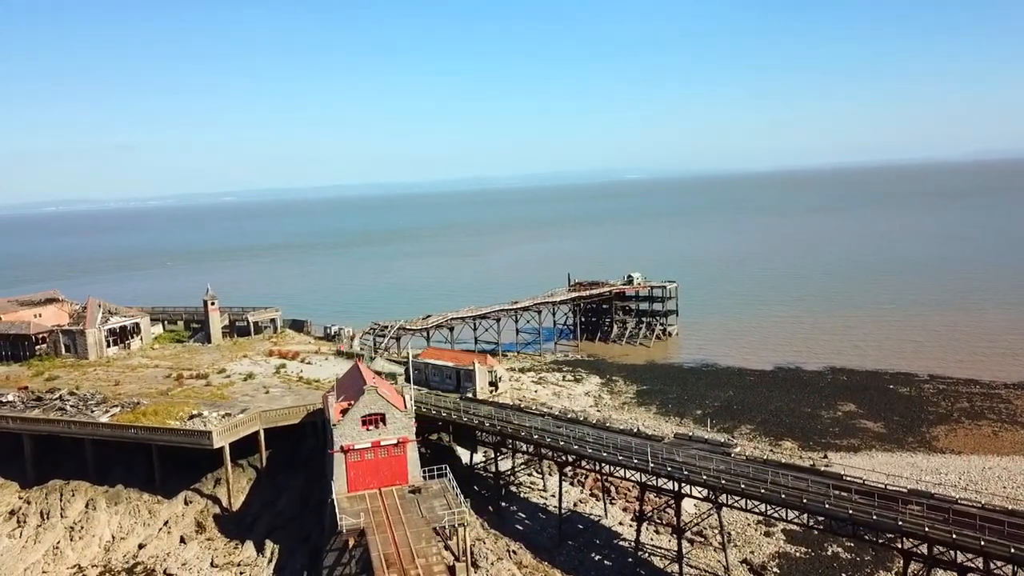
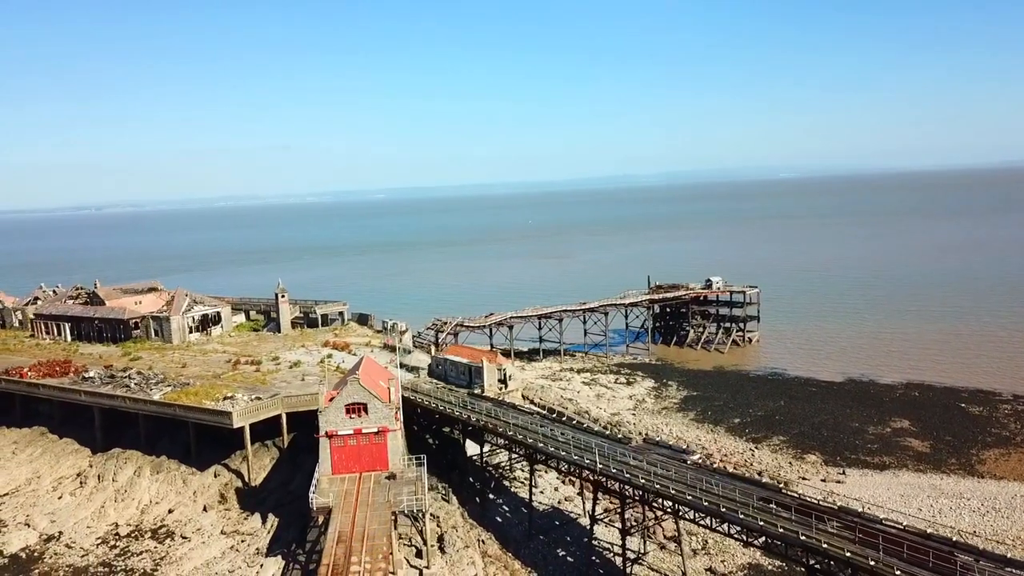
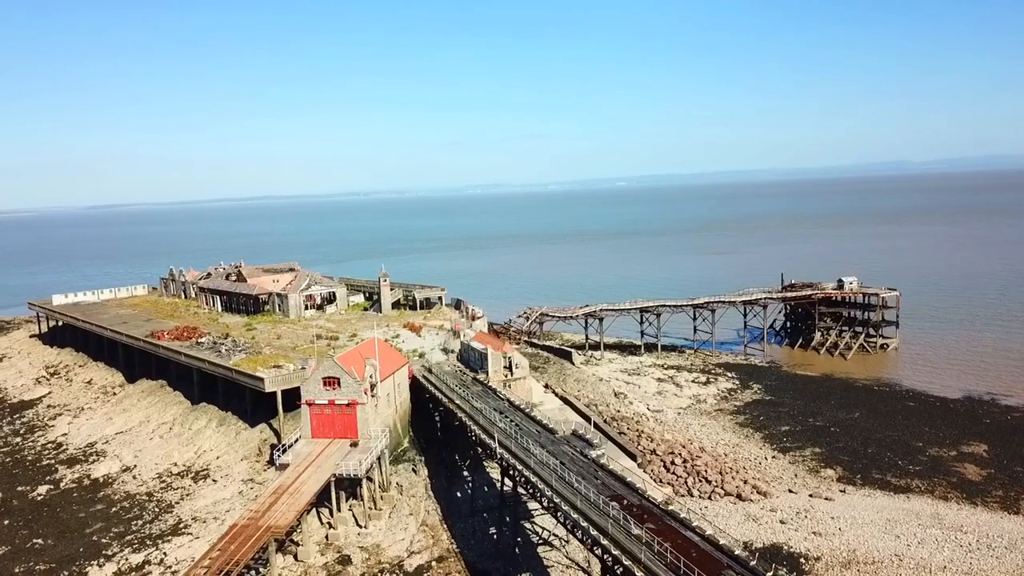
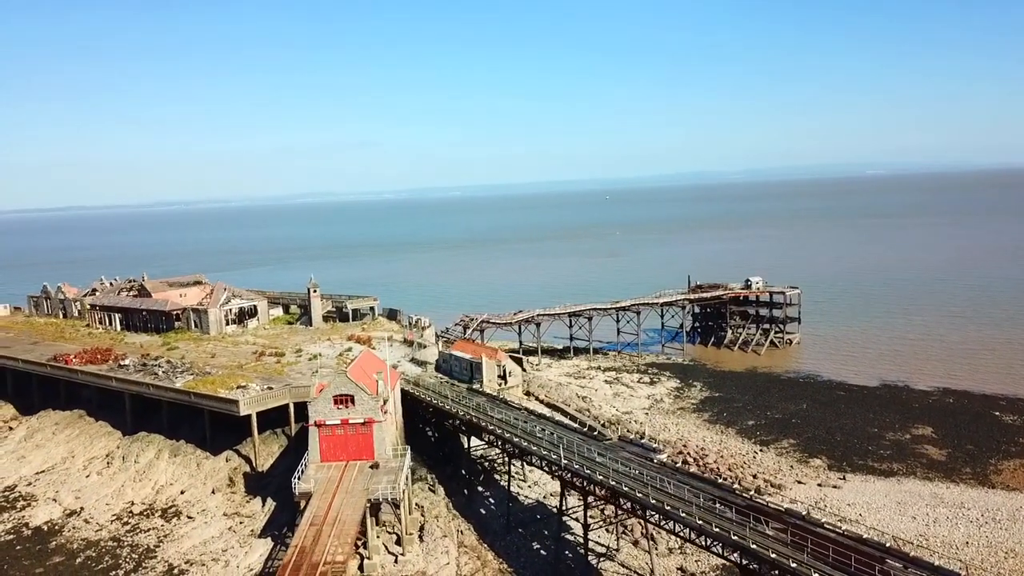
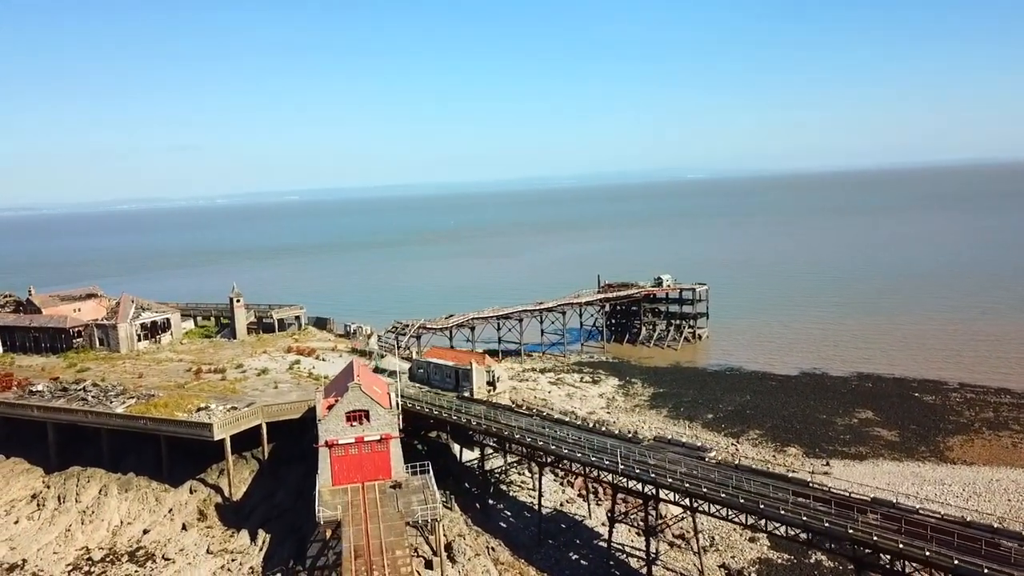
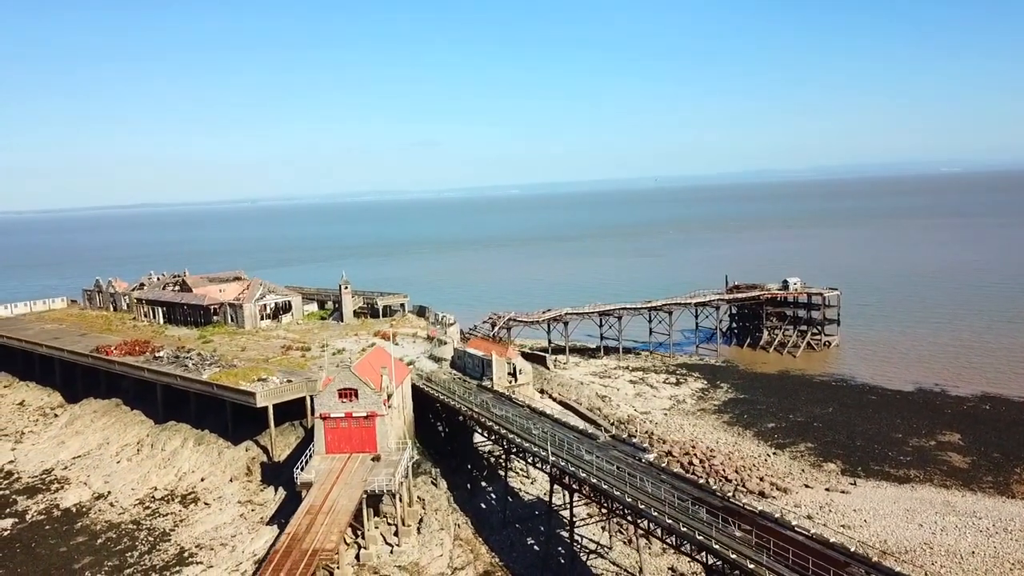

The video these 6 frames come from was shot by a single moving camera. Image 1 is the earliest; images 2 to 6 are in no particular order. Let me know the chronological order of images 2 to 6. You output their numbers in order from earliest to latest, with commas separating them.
5, 2, 4, 6, 3
